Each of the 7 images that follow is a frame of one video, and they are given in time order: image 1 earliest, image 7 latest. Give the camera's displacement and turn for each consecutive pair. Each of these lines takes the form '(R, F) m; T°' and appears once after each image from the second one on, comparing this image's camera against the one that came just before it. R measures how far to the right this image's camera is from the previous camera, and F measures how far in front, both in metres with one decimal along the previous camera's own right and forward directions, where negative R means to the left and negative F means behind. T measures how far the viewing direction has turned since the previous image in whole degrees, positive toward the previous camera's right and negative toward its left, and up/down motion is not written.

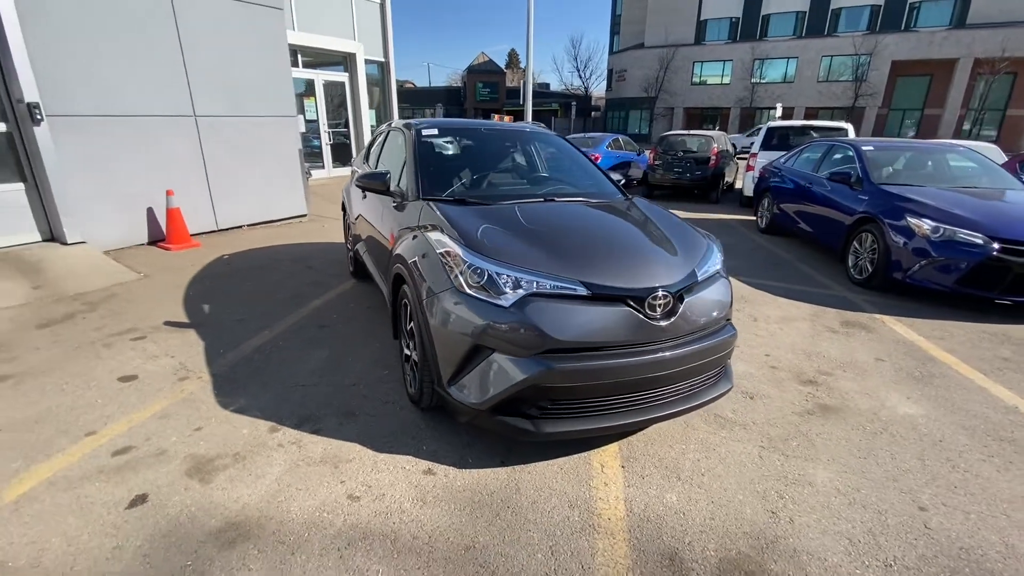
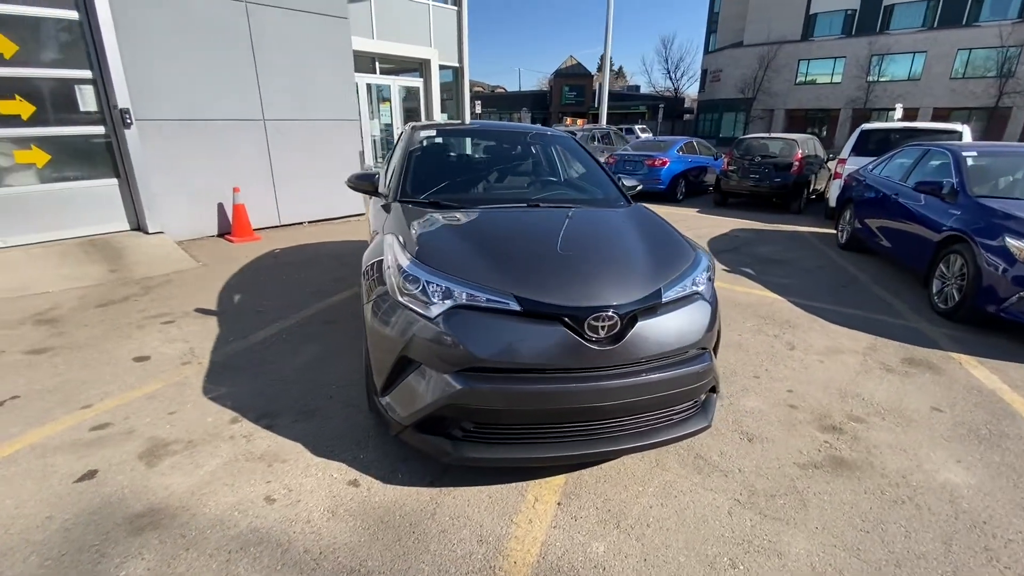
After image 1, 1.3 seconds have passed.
(+0.7, +0.2) m; -10°
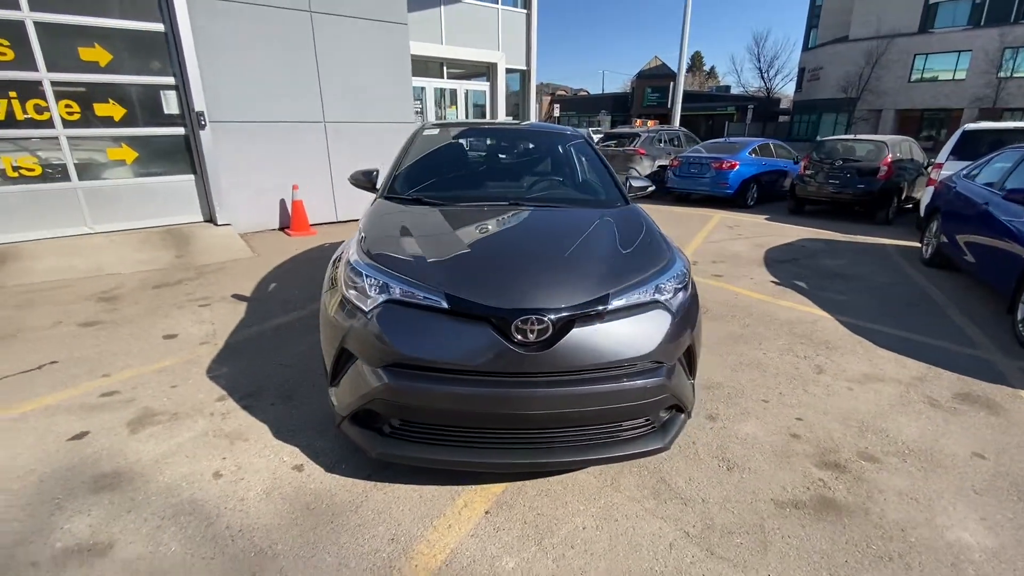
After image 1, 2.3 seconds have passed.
(+0.6, +0.1) m; -9°
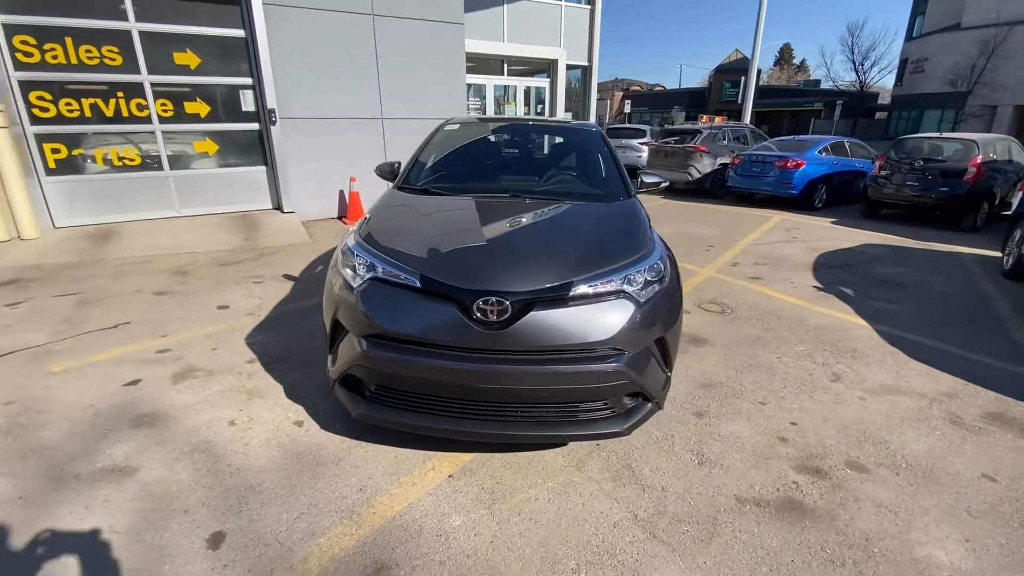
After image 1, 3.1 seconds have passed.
(+0.4, -0.1) m; -8°
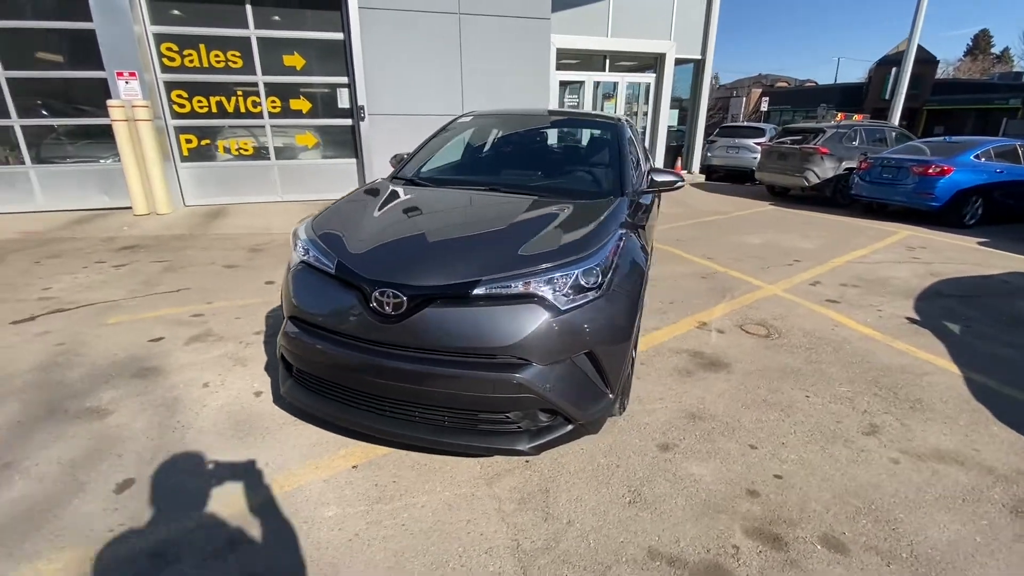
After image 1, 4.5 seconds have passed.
(+0.9, +0.2) m; -14°
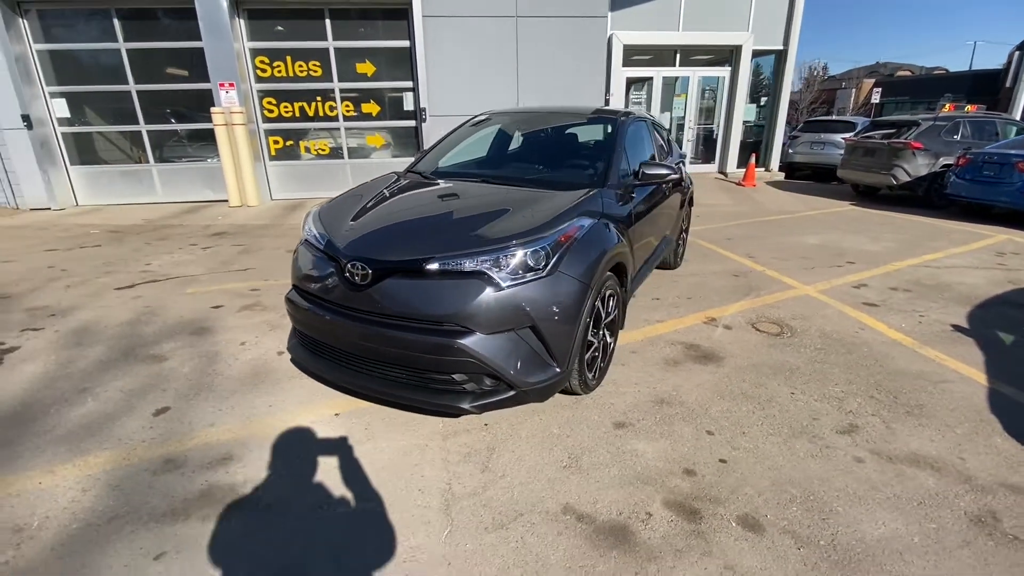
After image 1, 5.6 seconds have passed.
(+0.6, -0.2) m; -10°
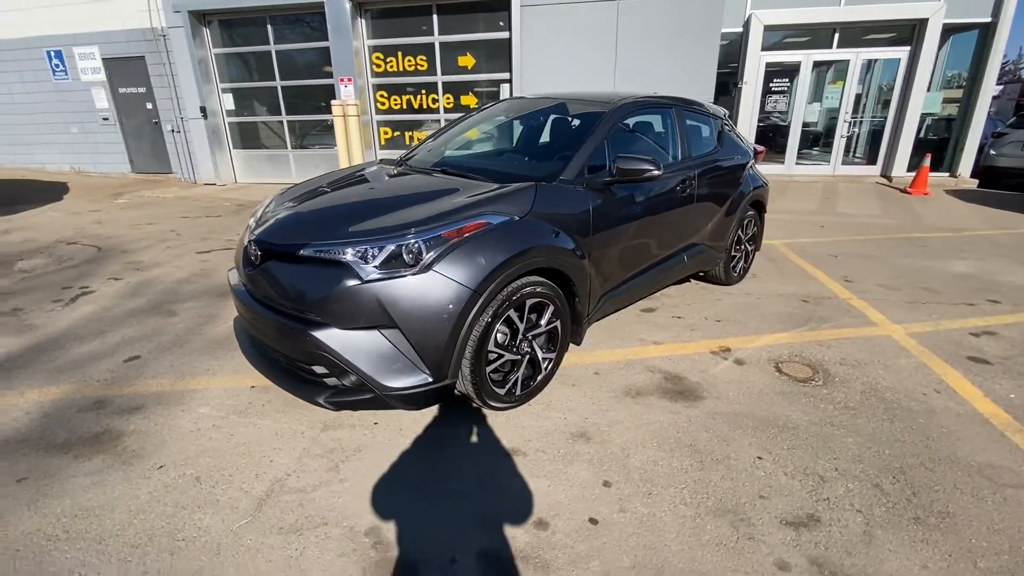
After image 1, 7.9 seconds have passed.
(+1.2, +0.4) m; -17°
